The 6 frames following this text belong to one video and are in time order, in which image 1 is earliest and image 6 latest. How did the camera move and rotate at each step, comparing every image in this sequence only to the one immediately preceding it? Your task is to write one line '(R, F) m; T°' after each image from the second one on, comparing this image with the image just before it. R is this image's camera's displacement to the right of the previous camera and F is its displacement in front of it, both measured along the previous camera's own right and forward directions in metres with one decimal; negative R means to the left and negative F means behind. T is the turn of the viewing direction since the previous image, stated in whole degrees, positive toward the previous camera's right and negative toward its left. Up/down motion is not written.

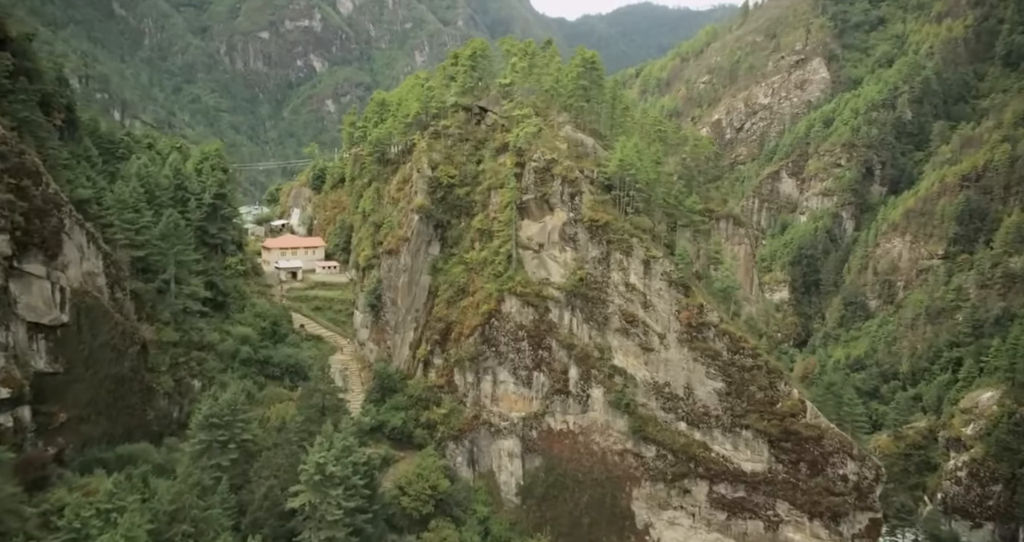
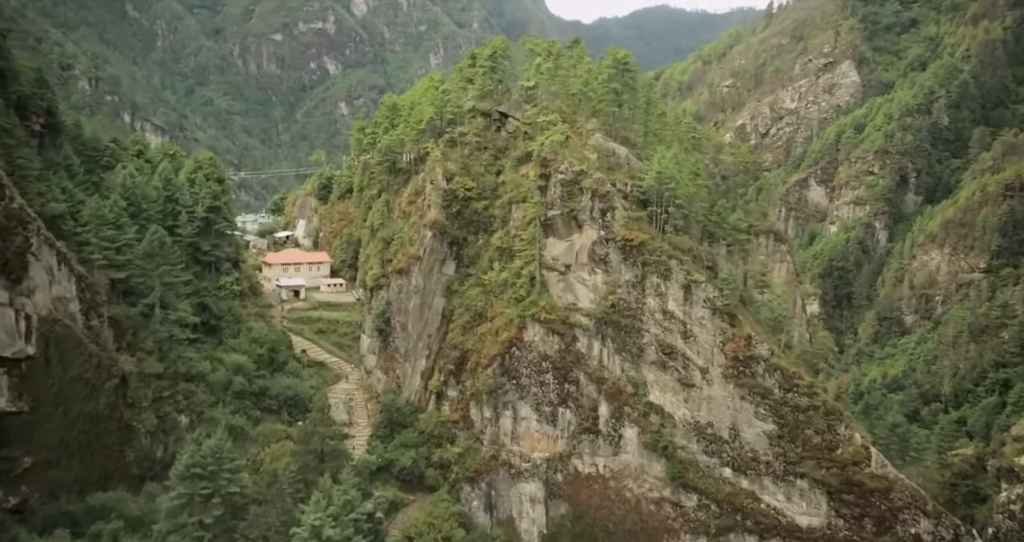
(-0.5, +5.1) m; -1°
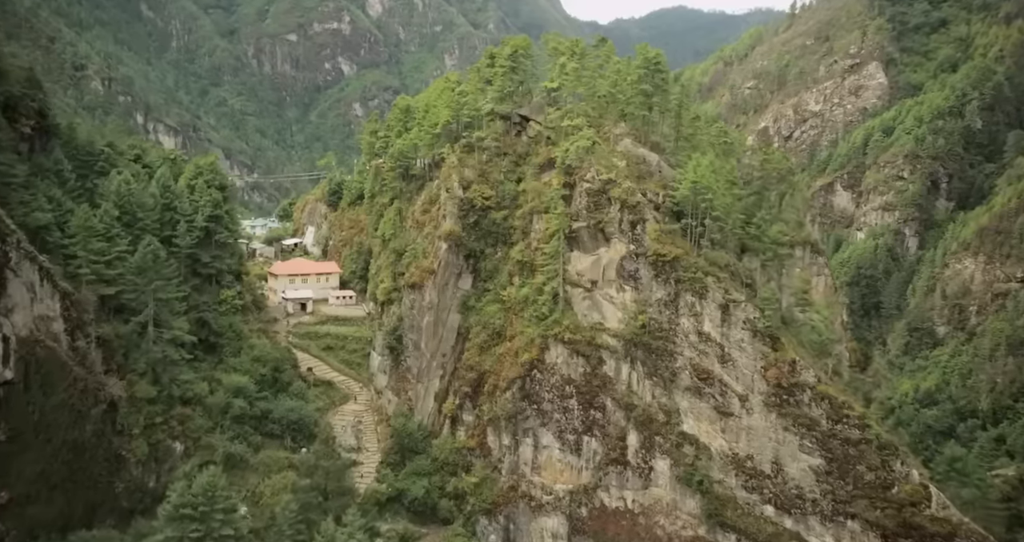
(-0.4, +3.4) m; -1°
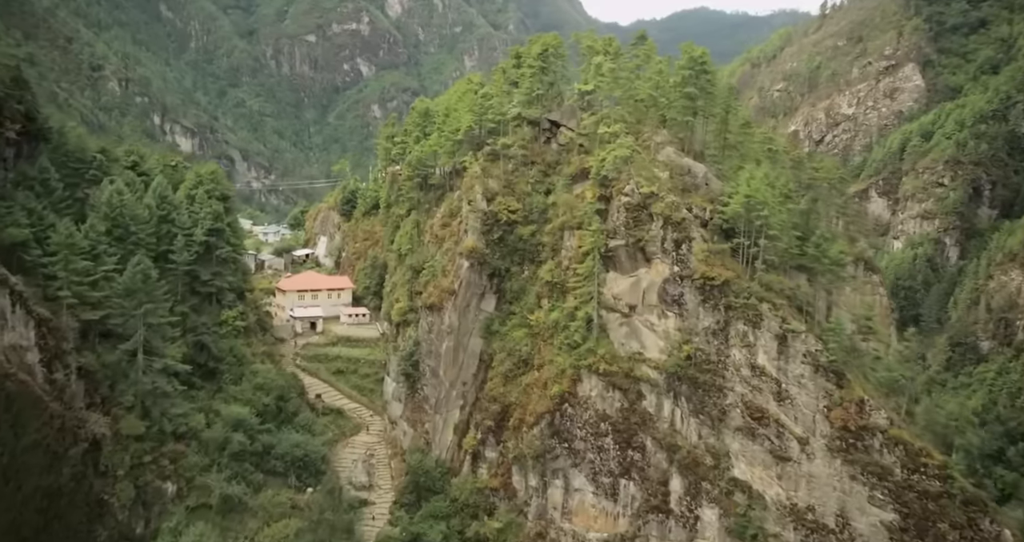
(-0.5, +4.2) m; -1°
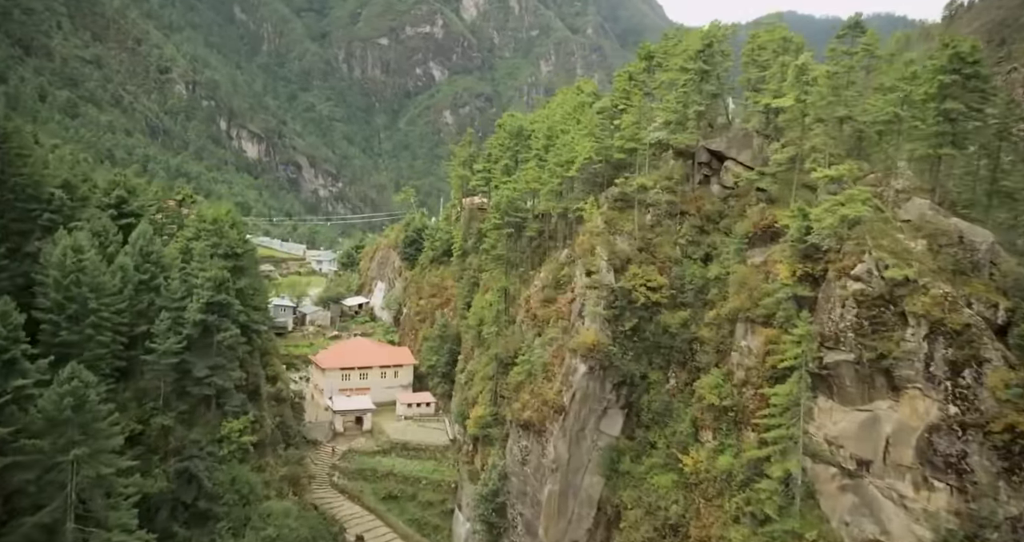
(-2.4, +13.9) m; -5°
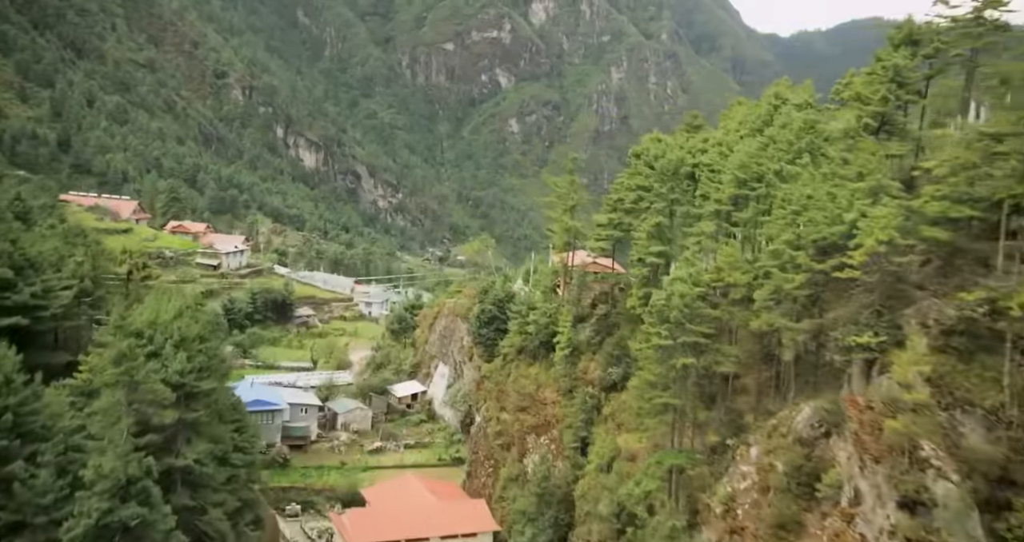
(-2.6, +15.1) m; -4°
